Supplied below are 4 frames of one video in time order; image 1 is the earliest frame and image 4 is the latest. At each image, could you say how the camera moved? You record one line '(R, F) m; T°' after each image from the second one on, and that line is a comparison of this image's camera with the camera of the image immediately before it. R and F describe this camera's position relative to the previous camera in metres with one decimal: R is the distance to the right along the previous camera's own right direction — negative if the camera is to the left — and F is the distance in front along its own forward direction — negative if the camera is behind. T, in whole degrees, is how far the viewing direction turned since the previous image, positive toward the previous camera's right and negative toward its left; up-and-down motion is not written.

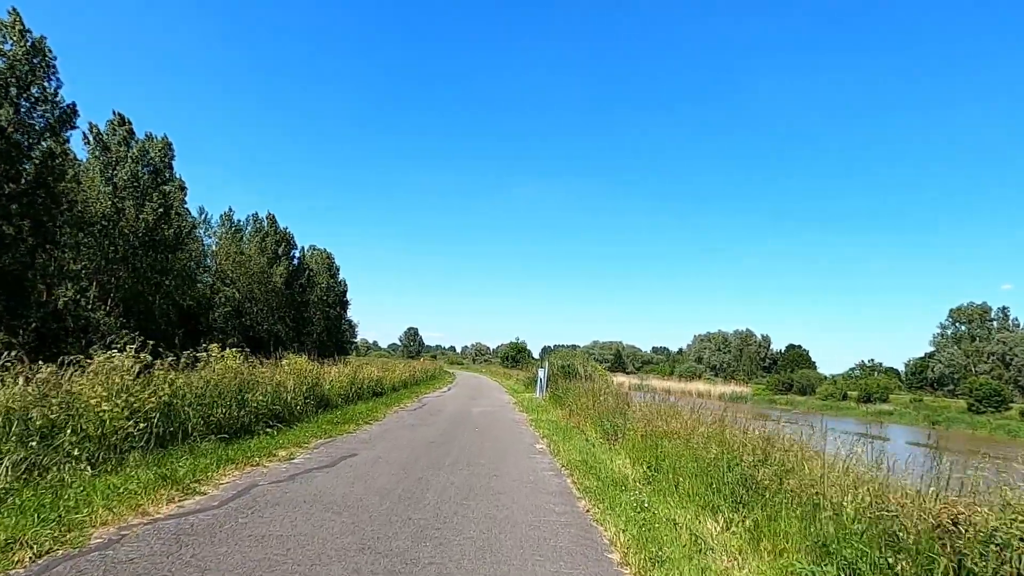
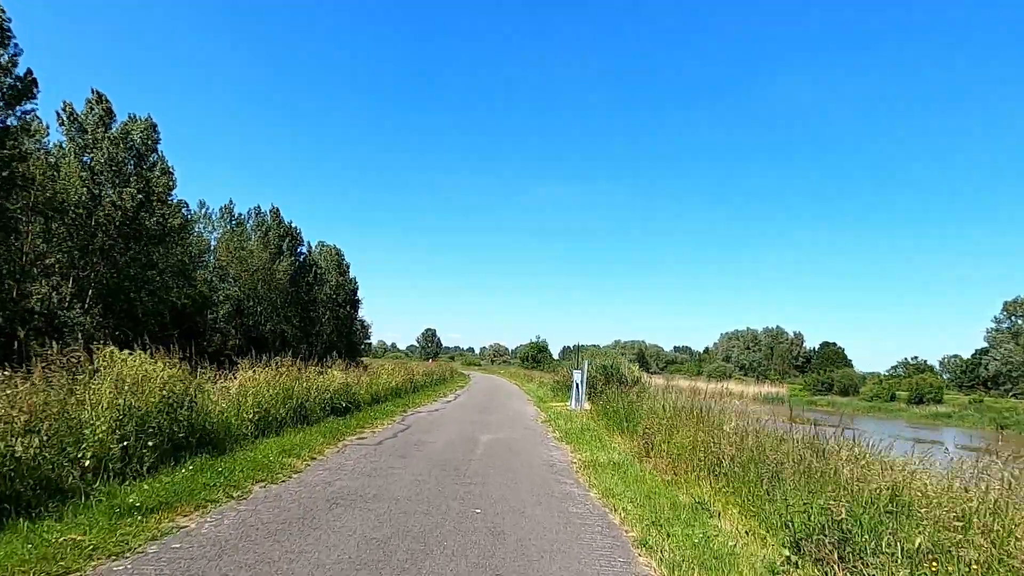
(-0.1, +3.2) m; -2°
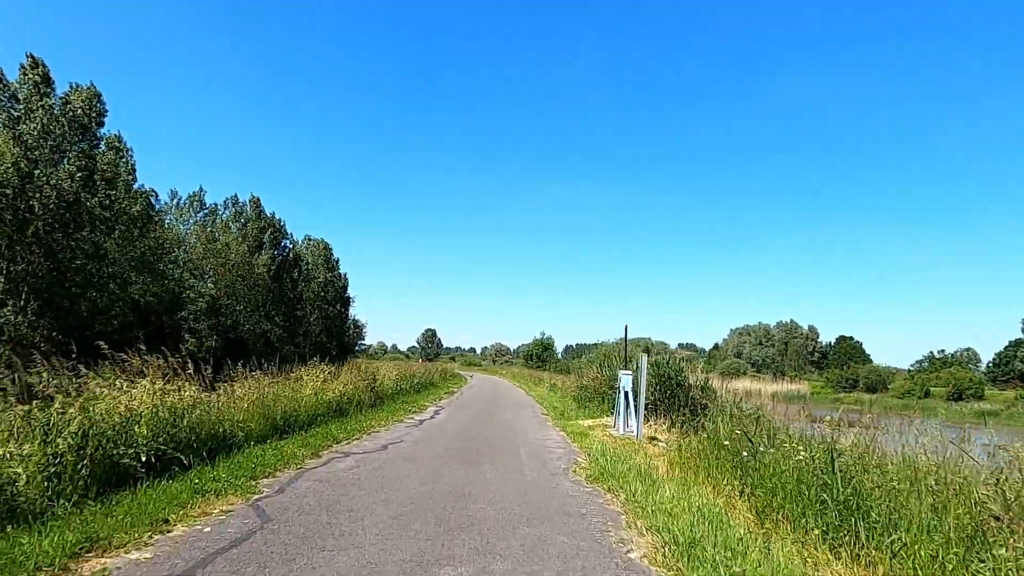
(-0.1, +3.5) m; 0°
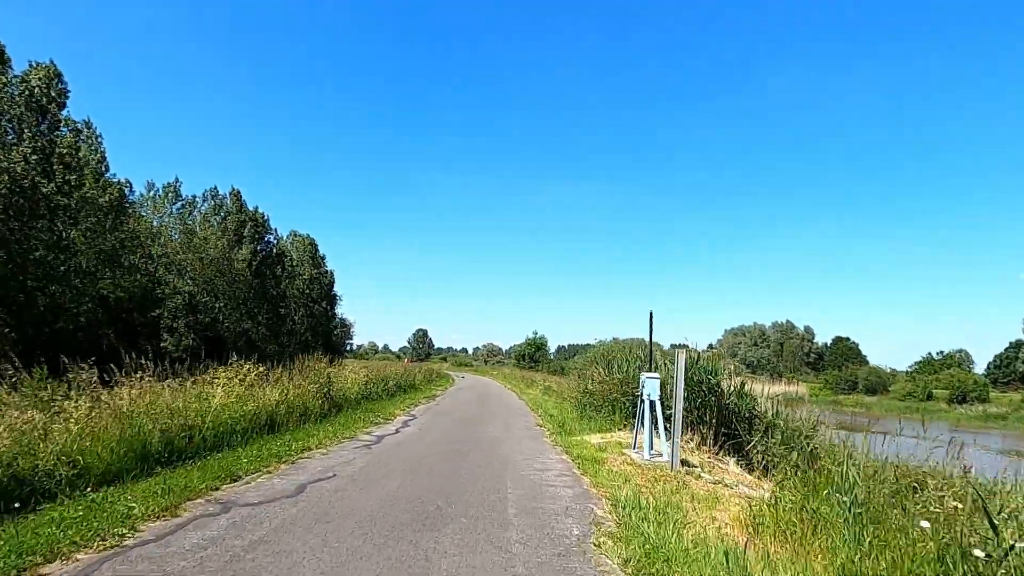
(0.0, +1.5) m; +1°
